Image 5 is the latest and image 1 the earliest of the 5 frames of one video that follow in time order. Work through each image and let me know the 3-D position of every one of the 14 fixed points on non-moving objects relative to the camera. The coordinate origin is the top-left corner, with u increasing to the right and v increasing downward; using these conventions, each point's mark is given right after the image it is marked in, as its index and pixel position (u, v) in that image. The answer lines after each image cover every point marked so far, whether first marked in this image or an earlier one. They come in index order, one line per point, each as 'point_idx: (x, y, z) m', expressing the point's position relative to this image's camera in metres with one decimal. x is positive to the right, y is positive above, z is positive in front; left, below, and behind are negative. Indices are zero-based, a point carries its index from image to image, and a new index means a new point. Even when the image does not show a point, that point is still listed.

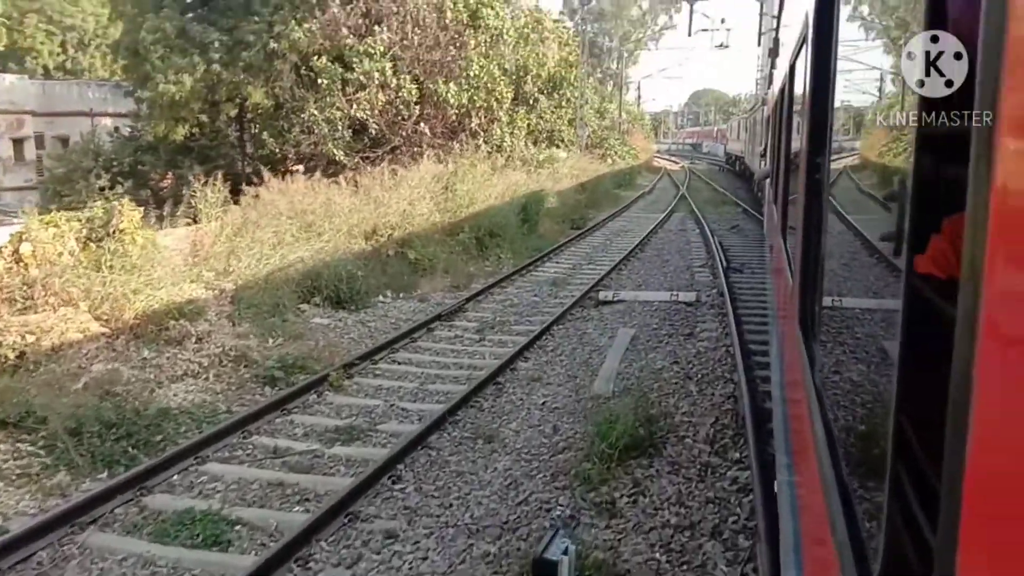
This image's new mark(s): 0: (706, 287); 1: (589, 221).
0: (+2.7, 0.0, +11.1) m
1: (+1.9, +1.7, +19.8) m
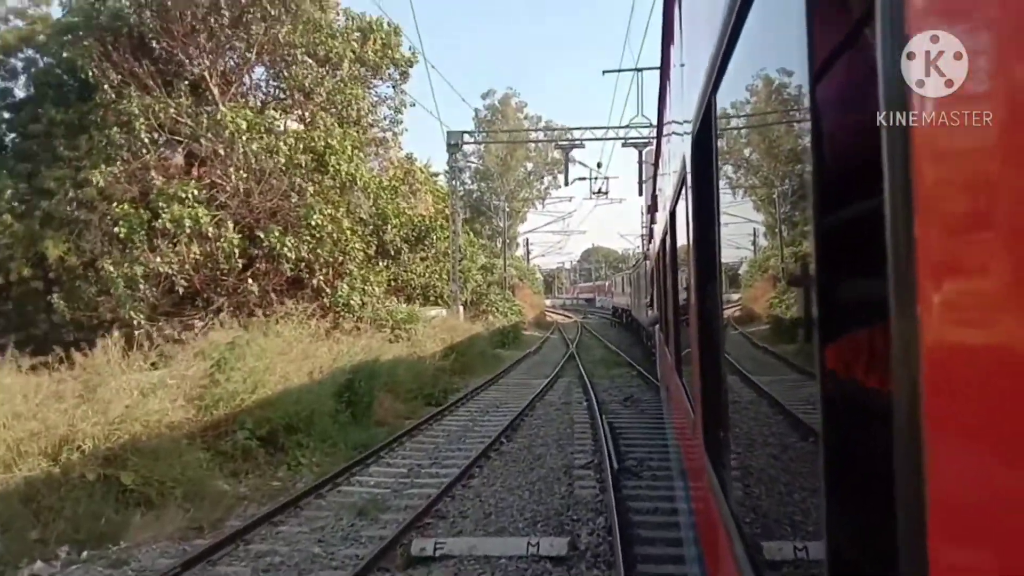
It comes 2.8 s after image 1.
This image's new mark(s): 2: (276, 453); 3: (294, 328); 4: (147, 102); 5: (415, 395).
0: (+0.7, -2.0, +7.3) m
1: (-1.2, -2.1, +16.0) m
2: (-2.8, -2.0, +9.6) m
3: (-3.6, -0.7, +13.5) m
4: (-8.6, +4.4, +19.1) m
5: (-1.7, -1.9, +14.2) m
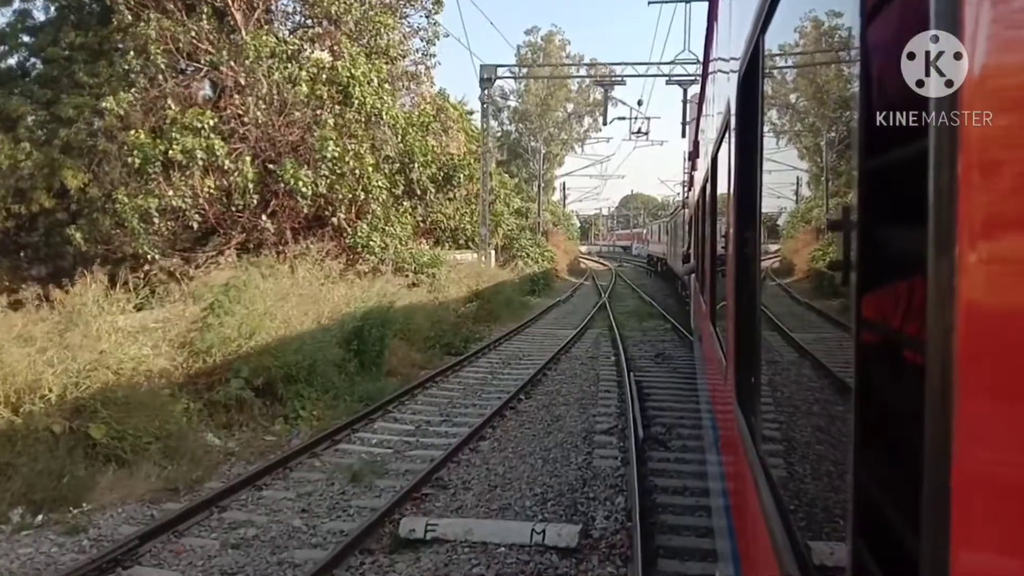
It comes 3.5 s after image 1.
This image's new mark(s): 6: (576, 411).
0: (+0.7, -1.6, +6.4) m
1: (-0.7, -1.0, +15.2) m
2: (-2.6, -1.3, +8.9) m
3: (-3.2, +0.3, +12.7) m
4: (-7.8, +5.9, +18.2) m
5: (-1.3, -0.9, +13.5) m
6: (+0.8, -1.5, +9.4) m
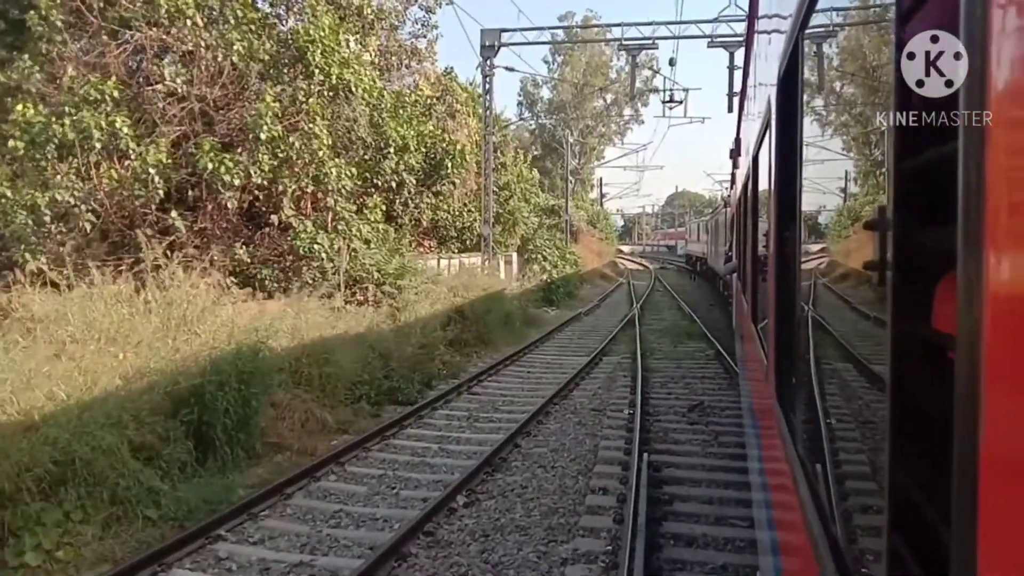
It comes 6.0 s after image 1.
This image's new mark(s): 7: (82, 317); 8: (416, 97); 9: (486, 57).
0: (0.0, -1.9, +2.3) m
1: (-1.0, -1.3, +11.1) m
2: (-3.3, -1.5, +5.0) m
3: (-3.6, 0.0, +8.9) m
4: (-8.0, +5.6, +14.5) m
5: (-1.7, -1.2, +9.5) m
6: (+0.2, -1.7, +5.4) m
7: (-4.0, 0.0, +7.7) m
8: (-2.5, +4.8, +20.2) m
9: (-0.7, +5.7, +19.9) m
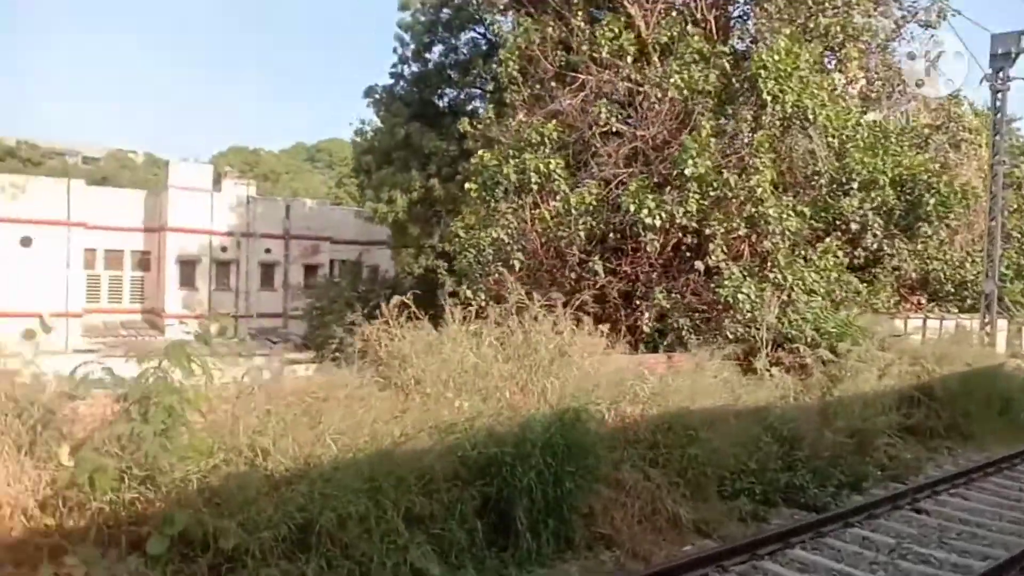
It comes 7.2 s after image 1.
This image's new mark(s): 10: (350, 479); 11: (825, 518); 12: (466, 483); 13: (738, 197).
0: (-0.5, -2.0, +0.5) m
1: (+3.8, -2.0, +8.3) m
2: (-1.6, -1.7, +4.6) m
3: (+0.4, -0.4, +8.0) m
4: (+0.5, +4.9, +15.3) m
5: (+2.3, -1.8, +7.4) m
6: (+1.4, -2.1, +2.9) m
7: (-0.6, -0.4, +7.2) m
8: (+8.1, +3.5, +16.8) m
9: (+9.5, +4.3, +15.6) m
10: (-0.9, -1.2, +5.1) m
11: (+2.6, -2.0, +6.9) m
12: (-0.2, -1.3, +5.6) m
13: (+3.4, +1.4, +12.4) m
